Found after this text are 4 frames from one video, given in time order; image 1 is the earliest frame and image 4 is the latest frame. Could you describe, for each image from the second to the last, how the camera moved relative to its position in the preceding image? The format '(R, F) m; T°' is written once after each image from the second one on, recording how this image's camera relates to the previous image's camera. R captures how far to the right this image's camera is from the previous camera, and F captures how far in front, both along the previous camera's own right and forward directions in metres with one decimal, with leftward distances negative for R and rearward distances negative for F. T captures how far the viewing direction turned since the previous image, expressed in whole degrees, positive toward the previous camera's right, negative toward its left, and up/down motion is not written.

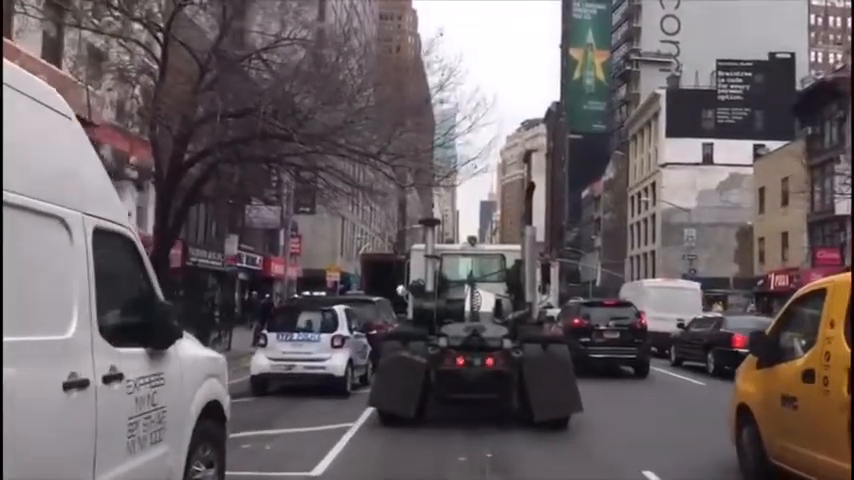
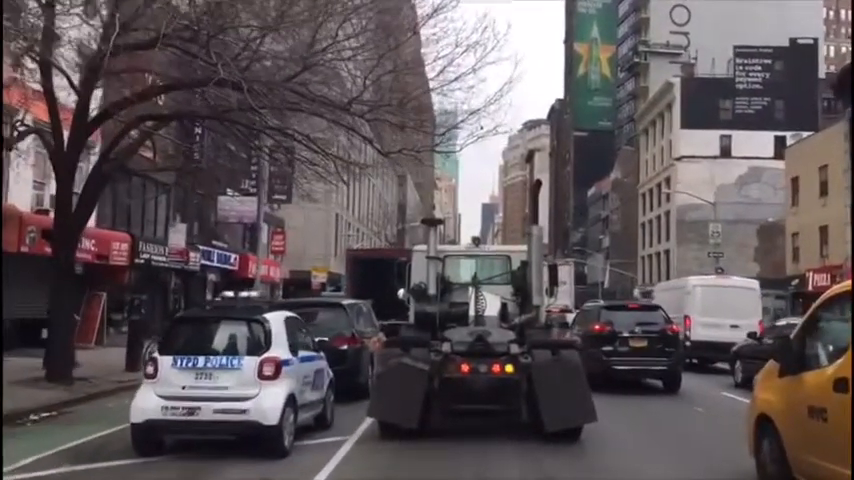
(+0.2, +5.6) m; 0°
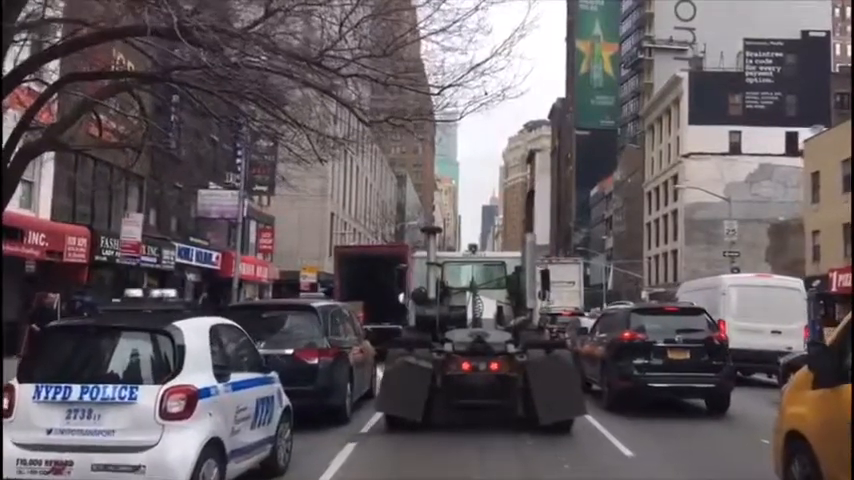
(+0.1, +3.1) m; 0°
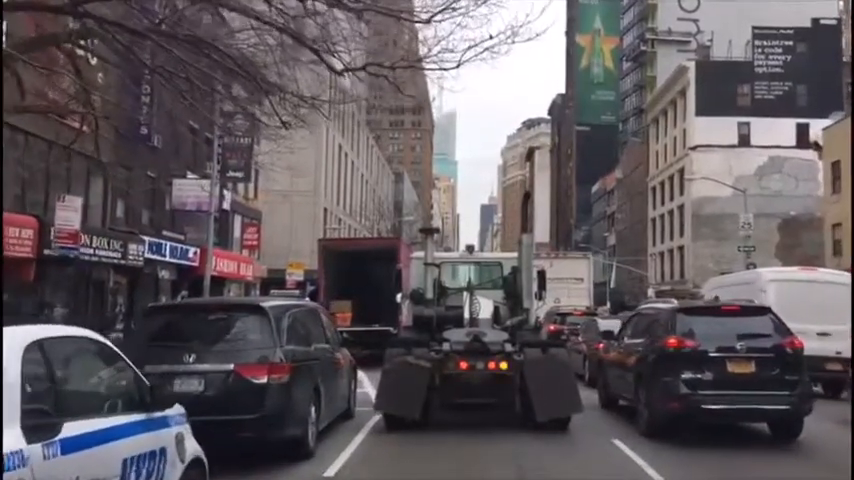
(+0.1, +3.0) m; 0°
